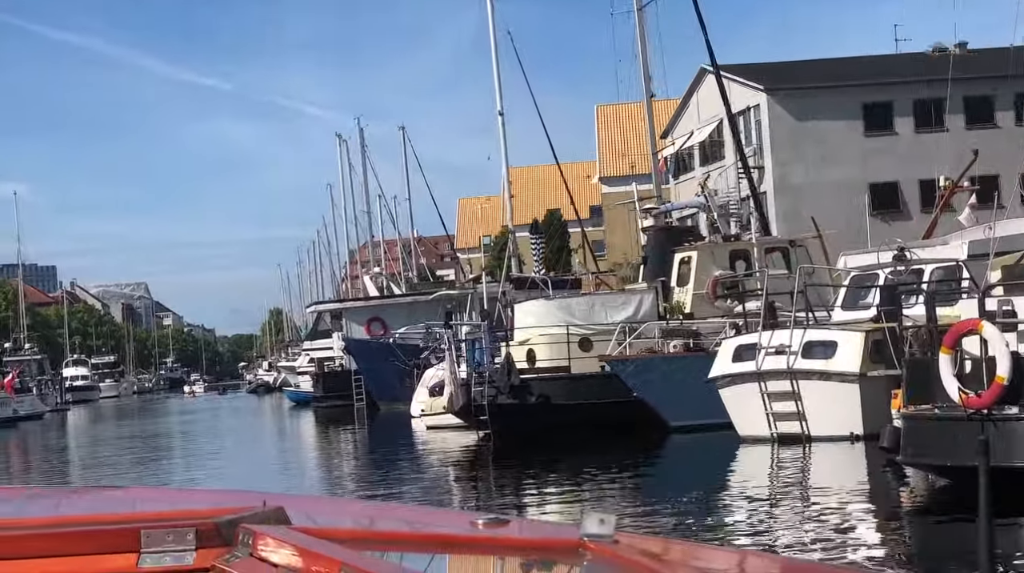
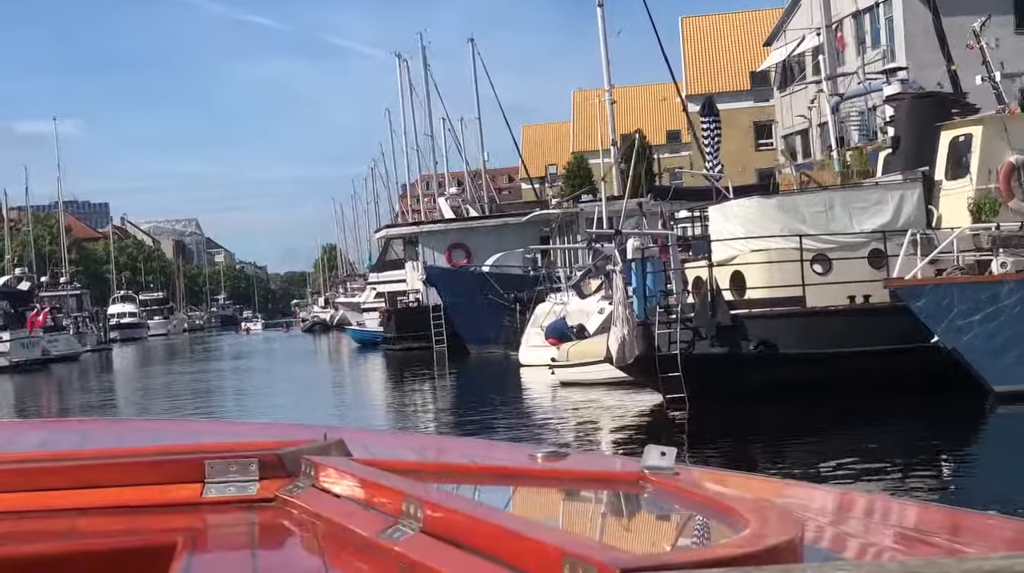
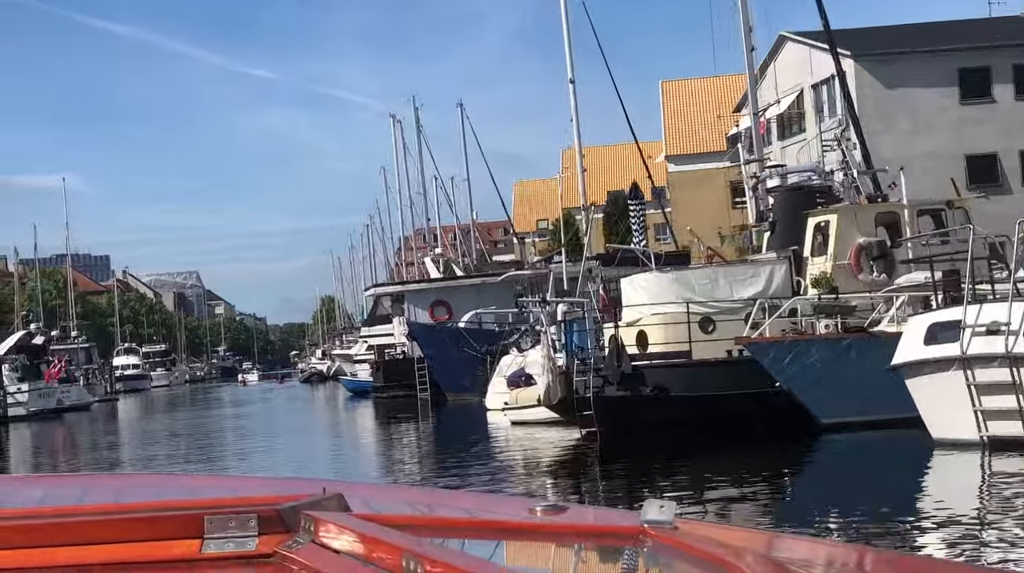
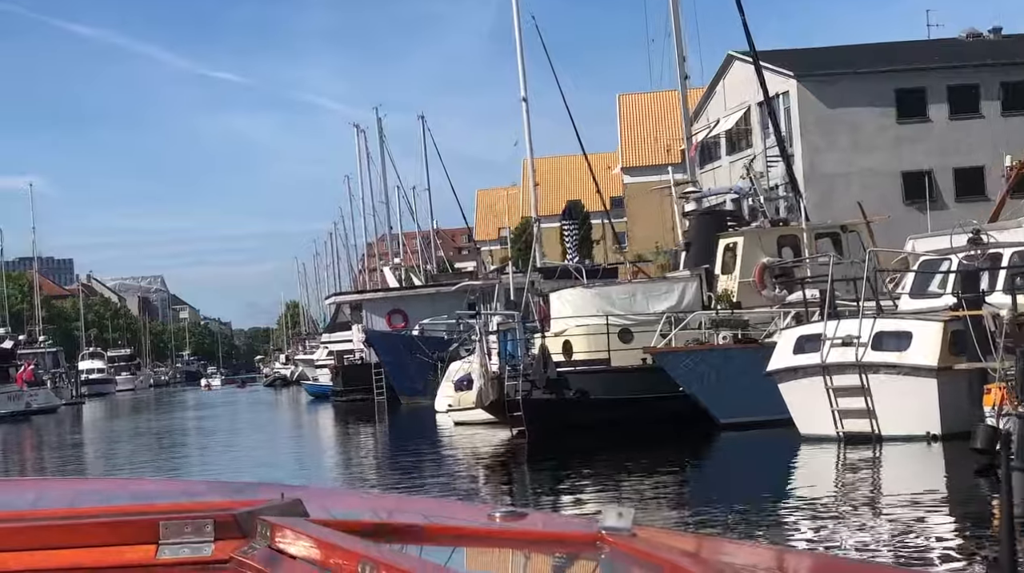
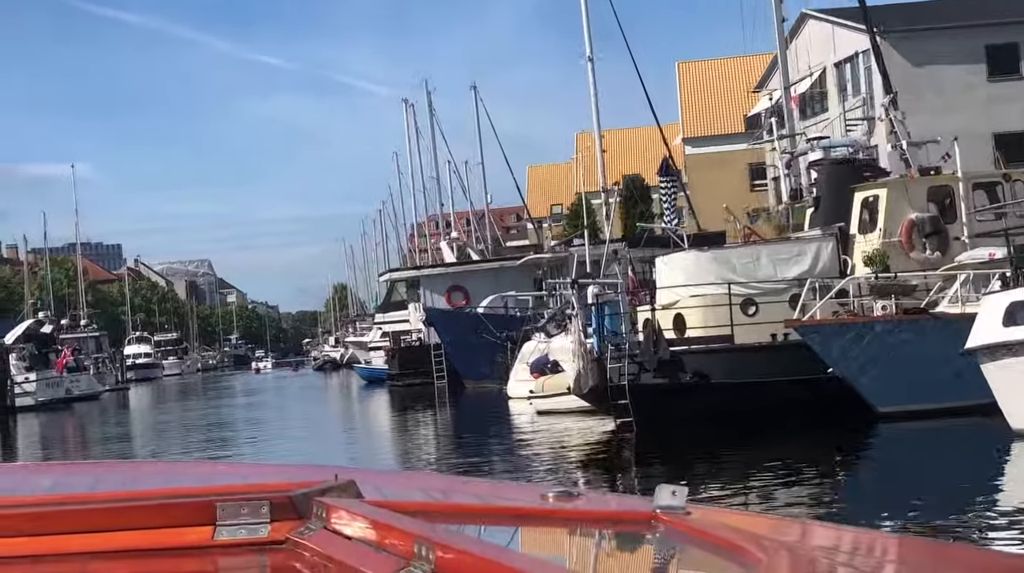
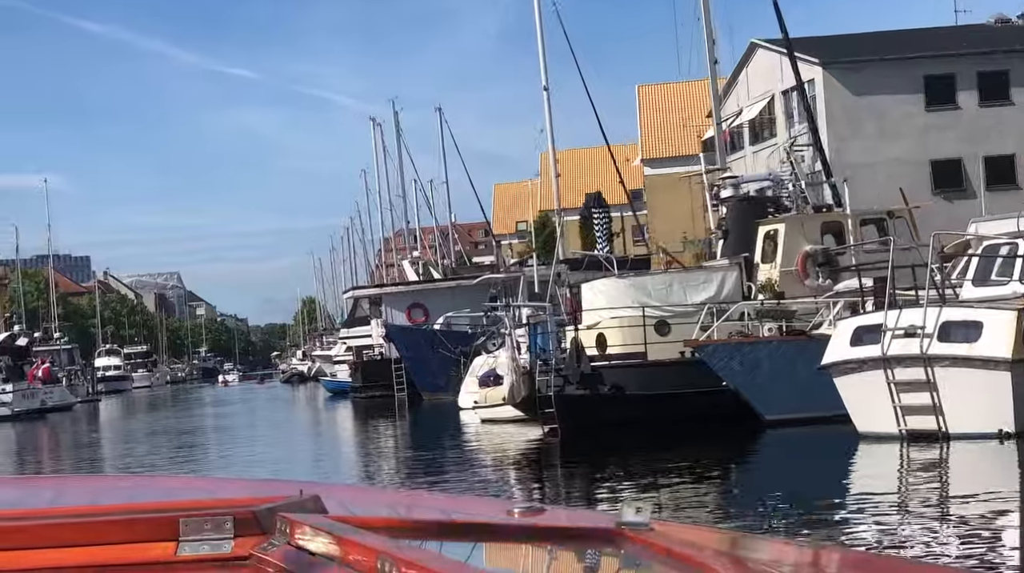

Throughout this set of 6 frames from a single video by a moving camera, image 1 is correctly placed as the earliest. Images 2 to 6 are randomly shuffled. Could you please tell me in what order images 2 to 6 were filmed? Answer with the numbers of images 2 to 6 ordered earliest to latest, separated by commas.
4, 6, 3, 5, 2
